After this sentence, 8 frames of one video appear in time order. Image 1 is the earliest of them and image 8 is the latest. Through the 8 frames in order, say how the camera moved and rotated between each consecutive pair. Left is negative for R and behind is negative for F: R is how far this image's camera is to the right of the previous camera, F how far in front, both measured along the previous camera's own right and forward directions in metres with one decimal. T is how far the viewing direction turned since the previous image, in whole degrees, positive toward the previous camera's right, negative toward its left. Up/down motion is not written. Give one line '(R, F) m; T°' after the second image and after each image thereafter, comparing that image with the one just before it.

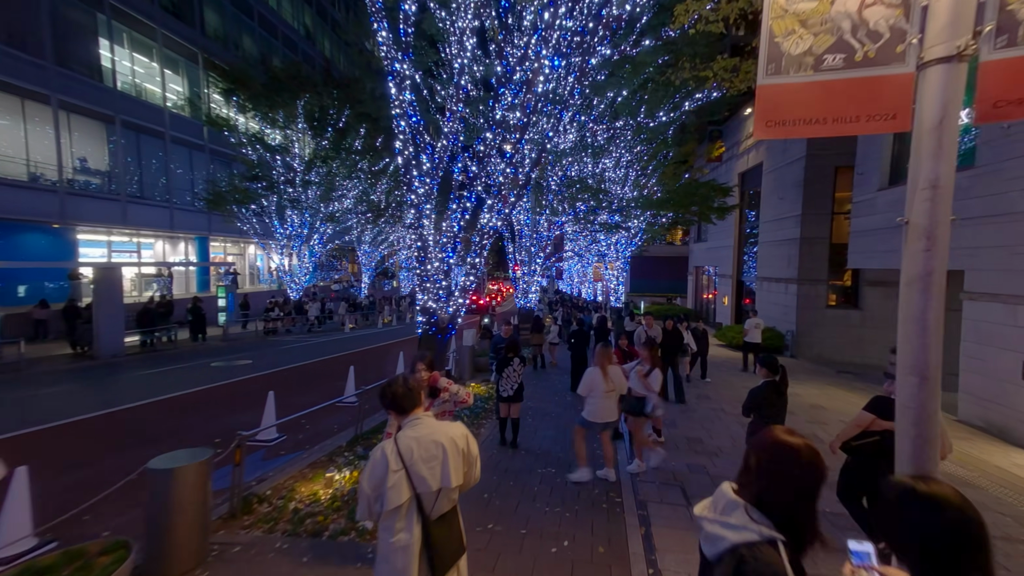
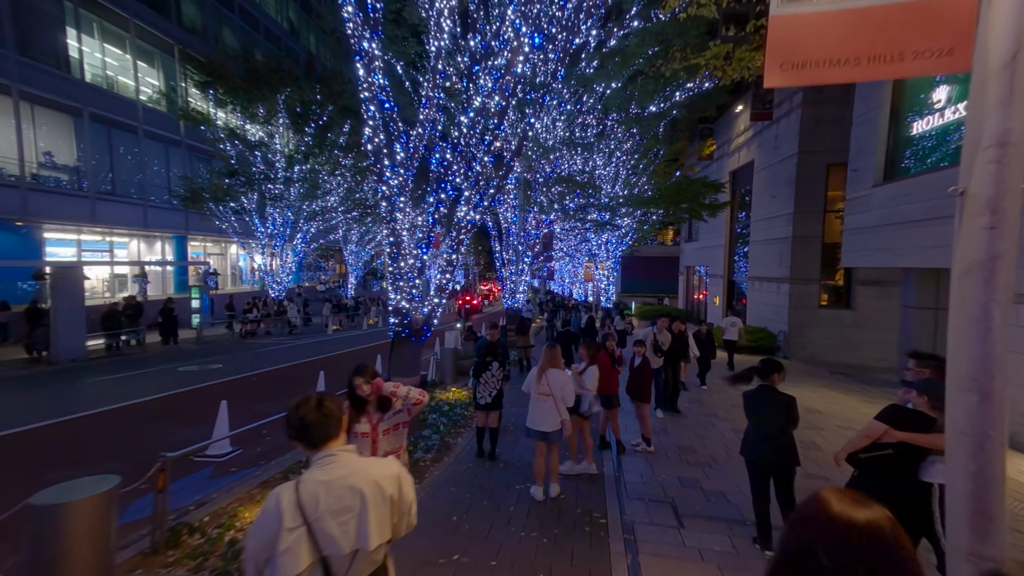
(+0.2, +0.5) m; +1°
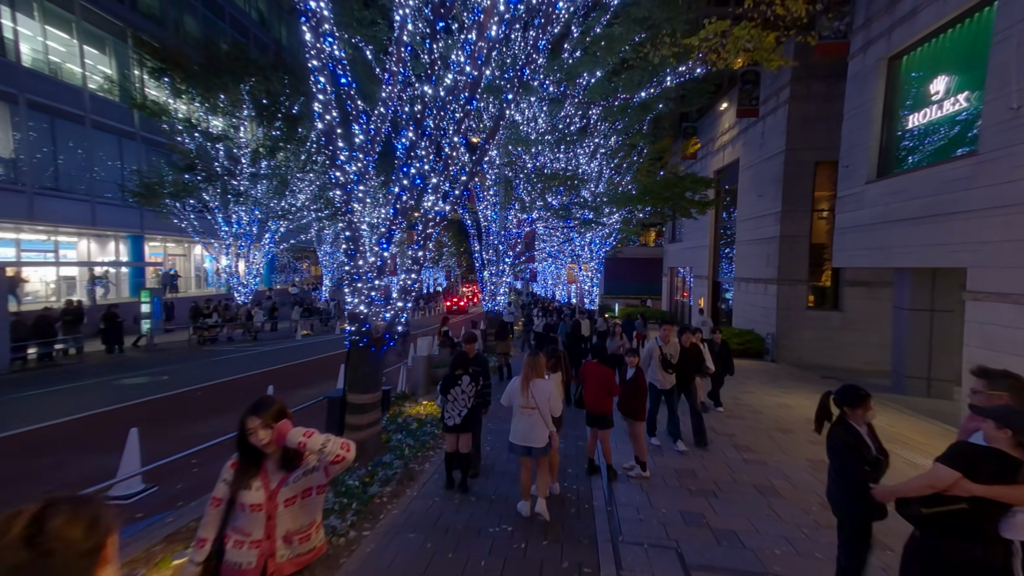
(+0.1, +0.9) m; +2°
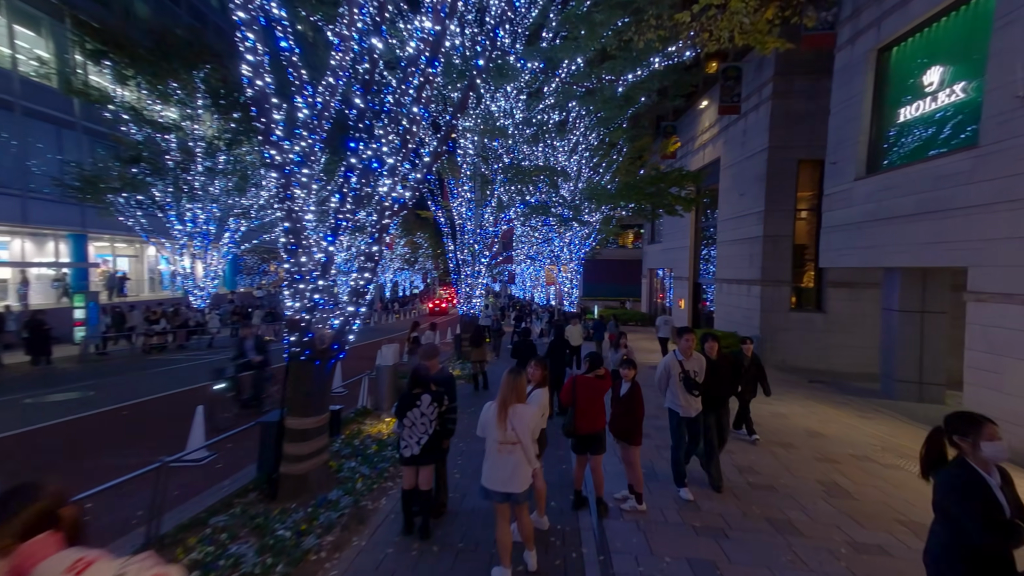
(+0.1, +1.0) m; +3°
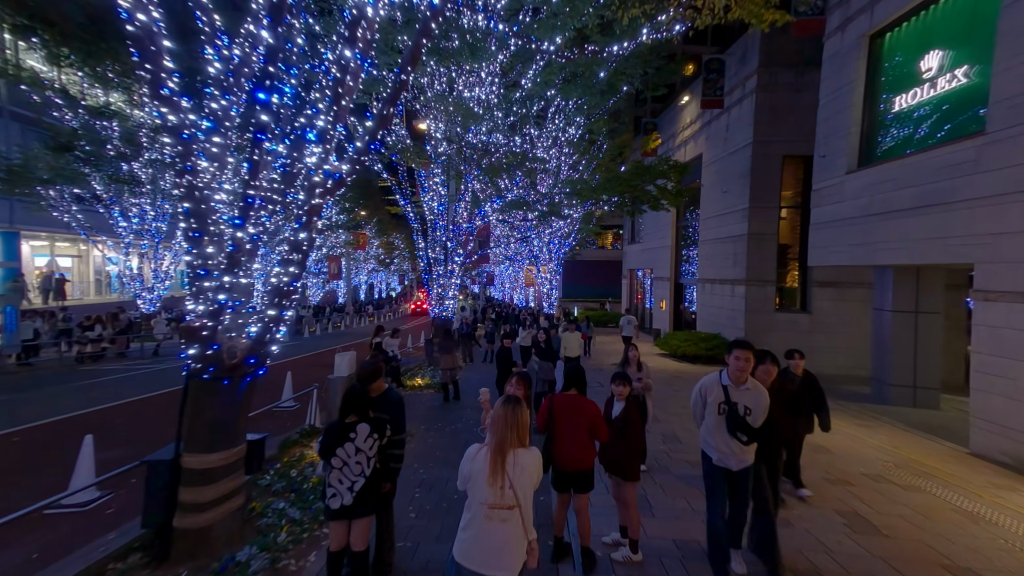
(+0.1, +1.0) m; +3°
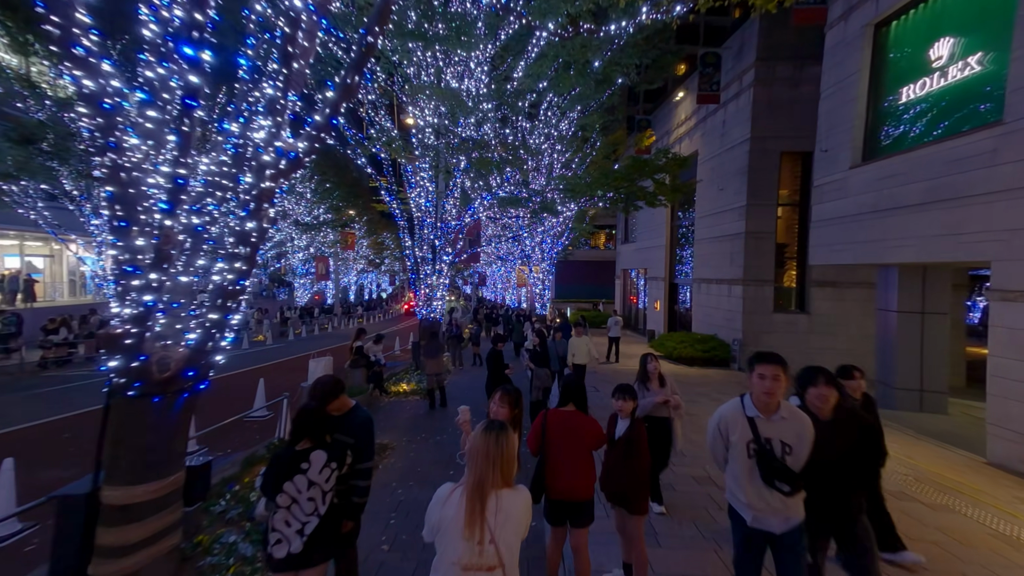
(+0.1, +0.6) m; +1°
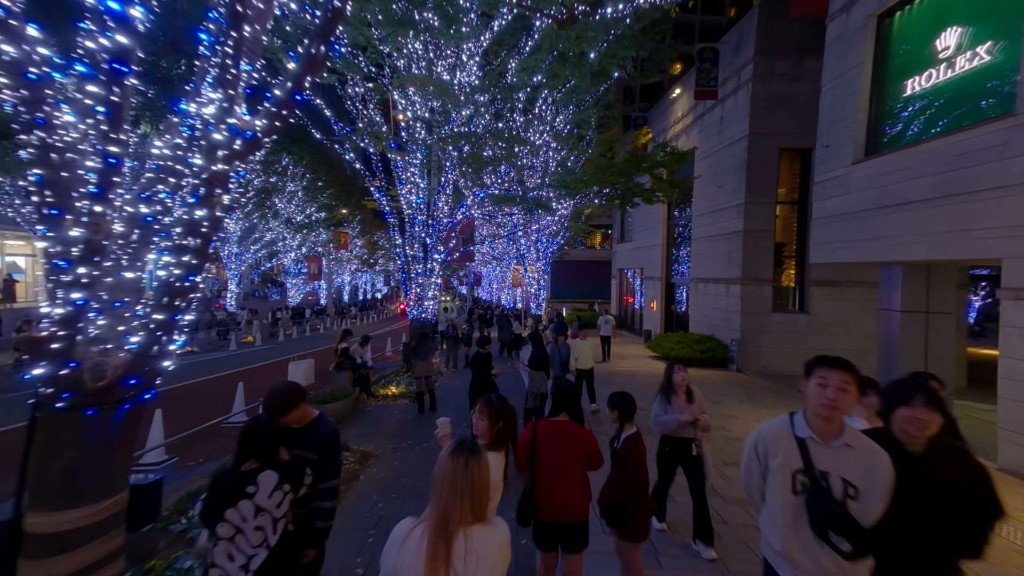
(+0.1, +0.4) m; +1°
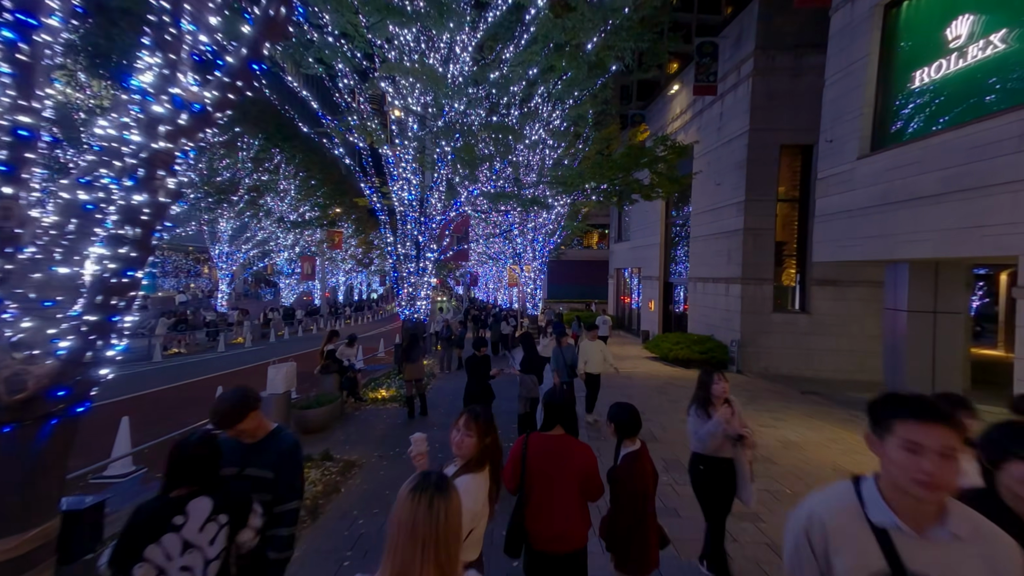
(+0.1, +0.4) m; 0°
